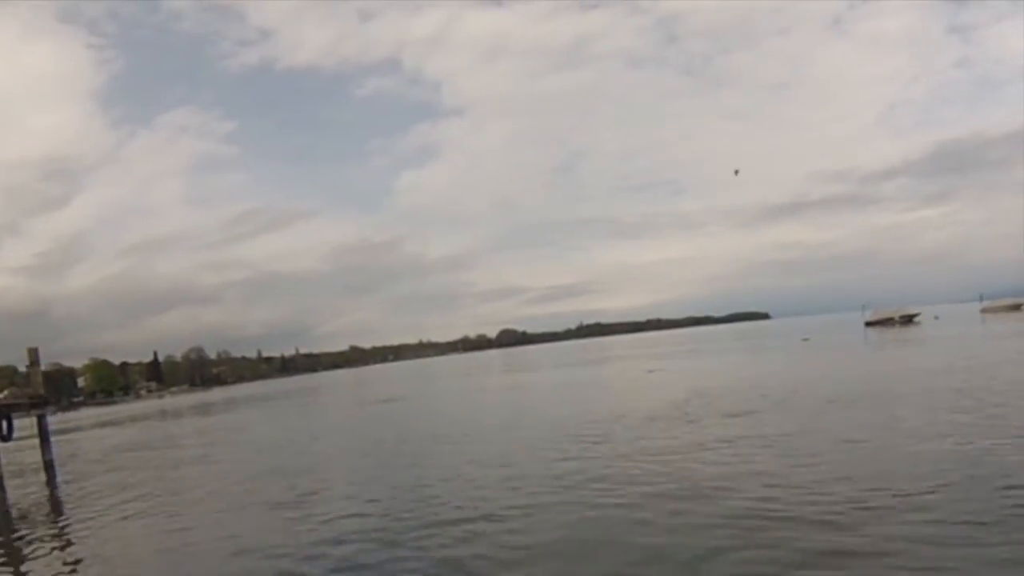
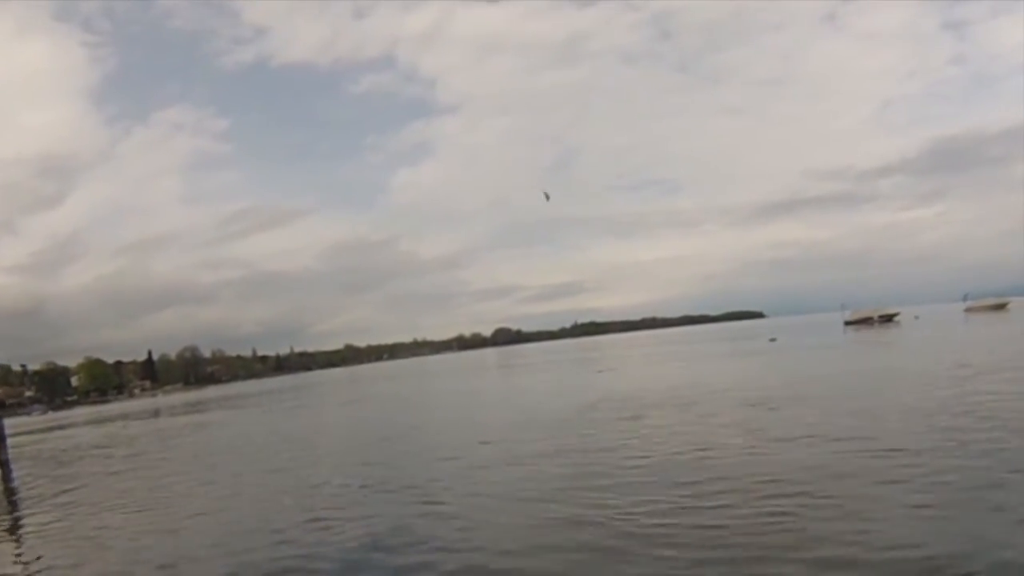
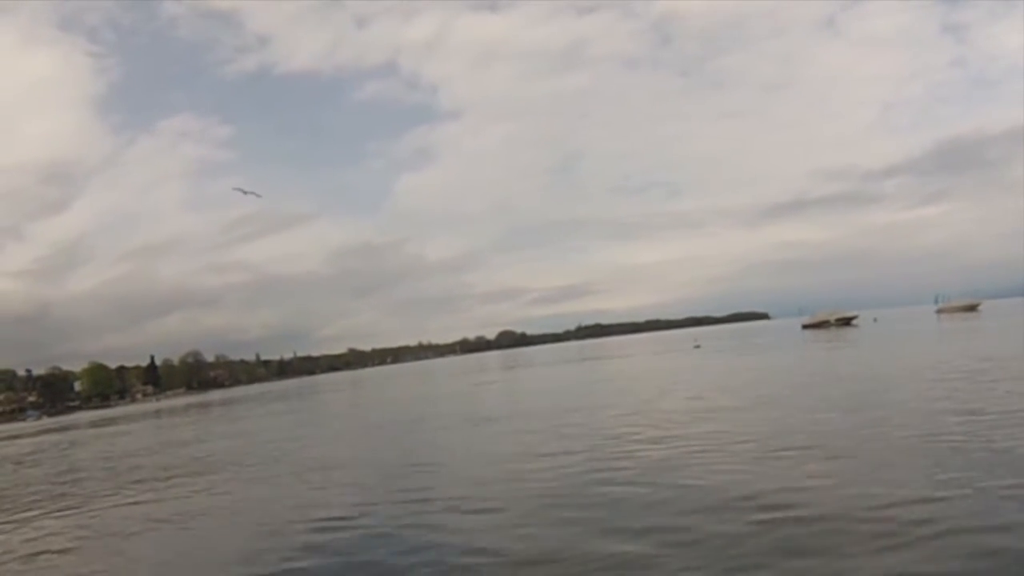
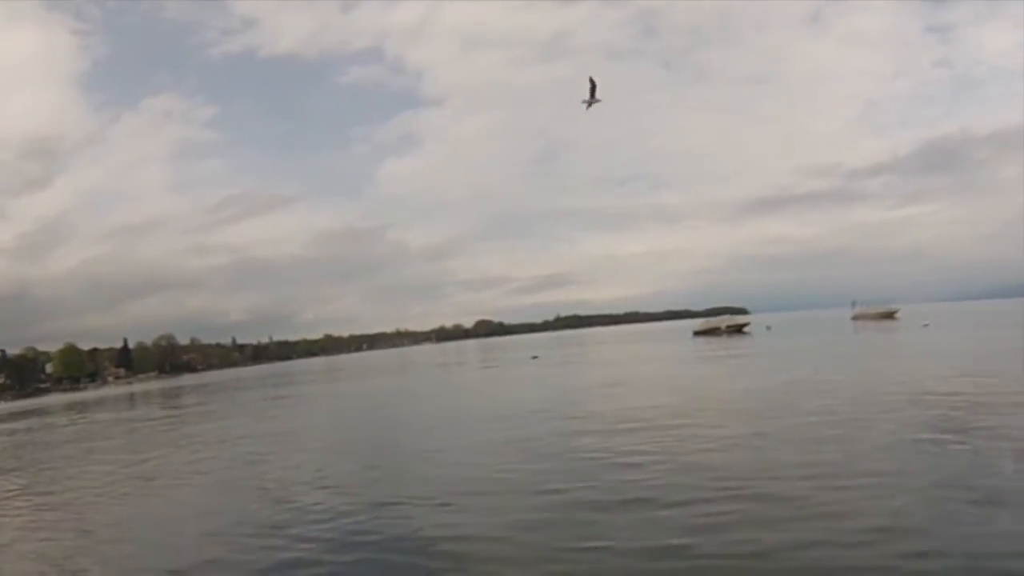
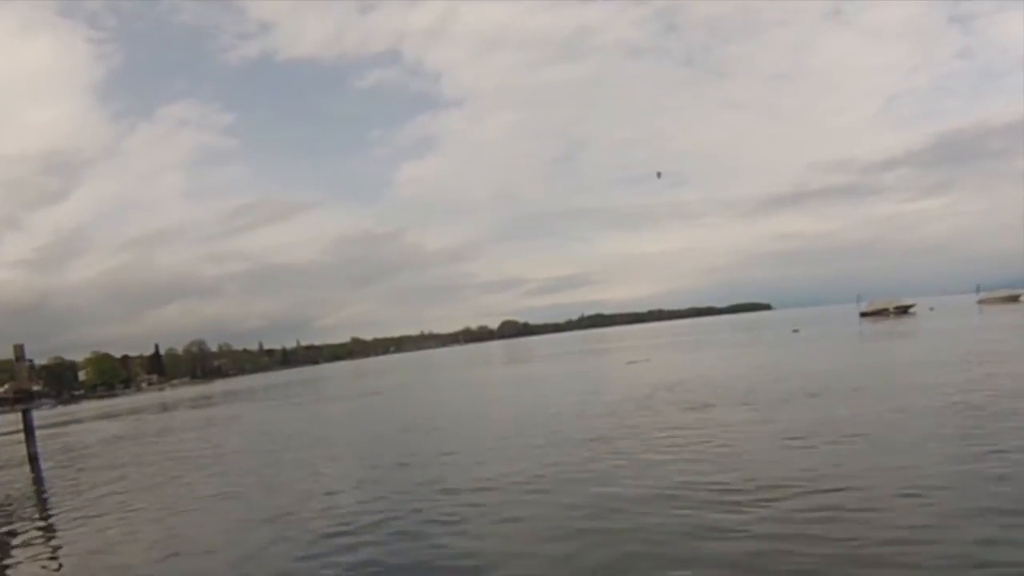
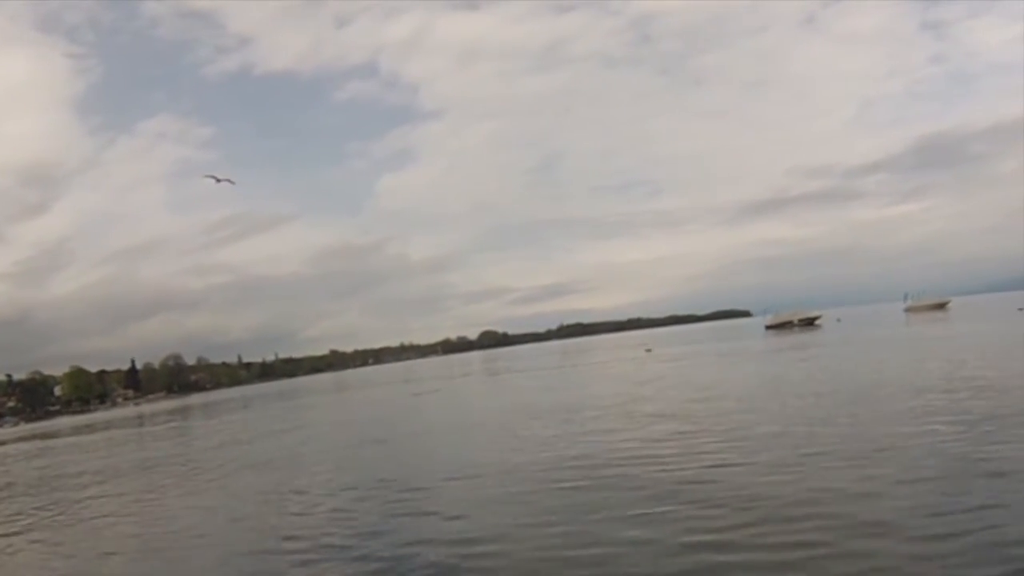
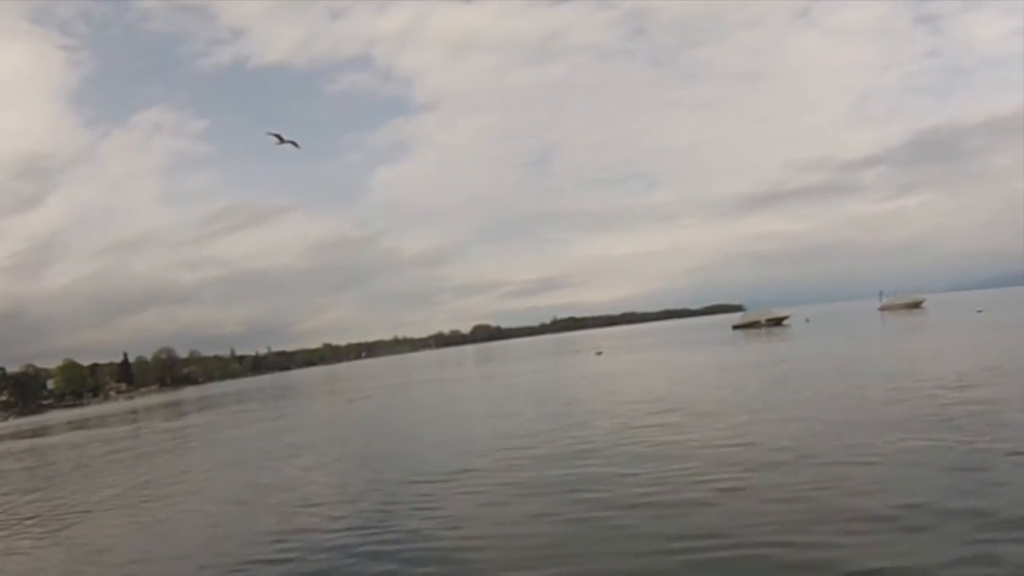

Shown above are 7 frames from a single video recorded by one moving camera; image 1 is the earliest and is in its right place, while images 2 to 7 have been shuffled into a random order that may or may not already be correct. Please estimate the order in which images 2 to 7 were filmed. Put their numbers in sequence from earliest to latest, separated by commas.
5, 2, 3, 6, 7, 4
